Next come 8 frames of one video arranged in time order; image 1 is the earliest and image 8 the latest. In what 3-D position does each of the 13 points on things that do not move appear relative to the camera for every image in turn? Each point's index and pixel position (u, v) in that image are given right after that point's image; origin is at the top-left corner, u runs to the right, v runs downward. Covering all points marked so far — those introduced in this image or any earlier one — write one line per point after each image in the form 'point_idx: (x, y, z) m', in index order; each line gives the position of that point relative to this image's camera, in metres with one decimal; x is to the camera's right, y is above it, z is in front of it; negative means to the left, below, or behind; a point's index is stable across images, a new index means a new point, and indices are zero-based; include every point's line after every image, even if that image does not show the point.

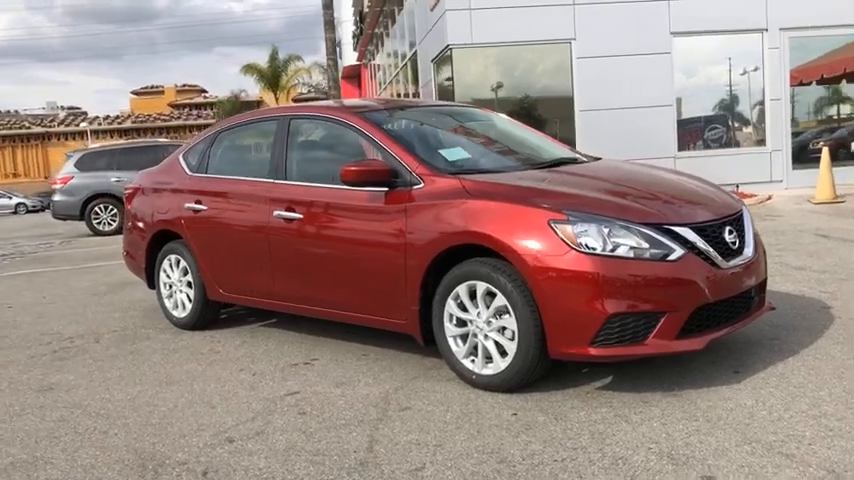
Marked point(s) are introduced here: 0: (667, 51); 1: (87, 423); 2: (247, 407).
0: (+3.5, +2.8, +12.1) m
1: (-1.7, -0.9, +4.2) m
2: (-0.9, -0.9, +4.3) m
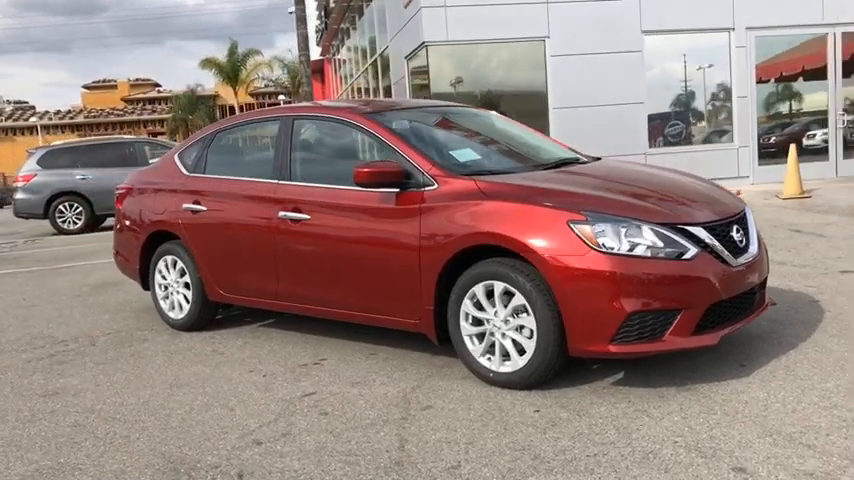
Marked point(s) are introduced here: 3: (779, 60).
0: (+3.1, +2.8, +12.4) m
1: (-1.6, -0.9, +4.2) m
2: (-0.8, -0.9, +4.3) m
3: (+5.3, +2.8, +12.8) m
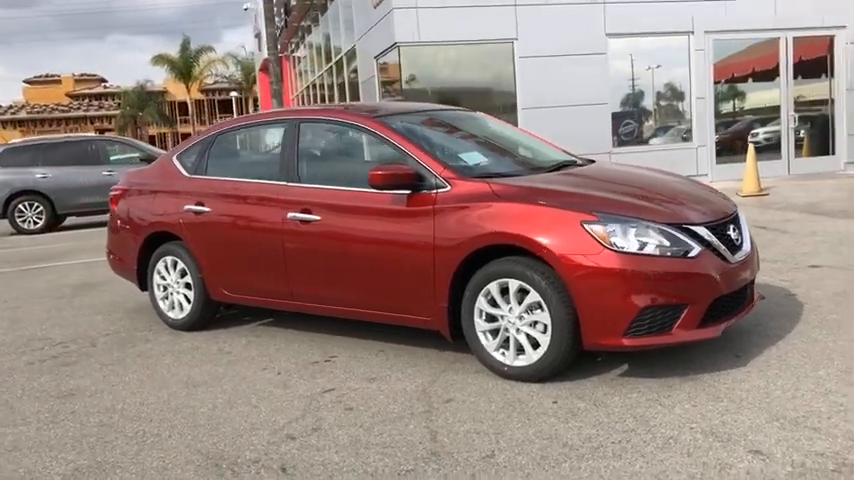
0: (+2.7, +2.9, +12.7) m
1: (-1.5, -1.0, +4.3) m
2: (-0.7, -0.9, +4.4) m
3: (+4.8, +2.9, +13.3) m
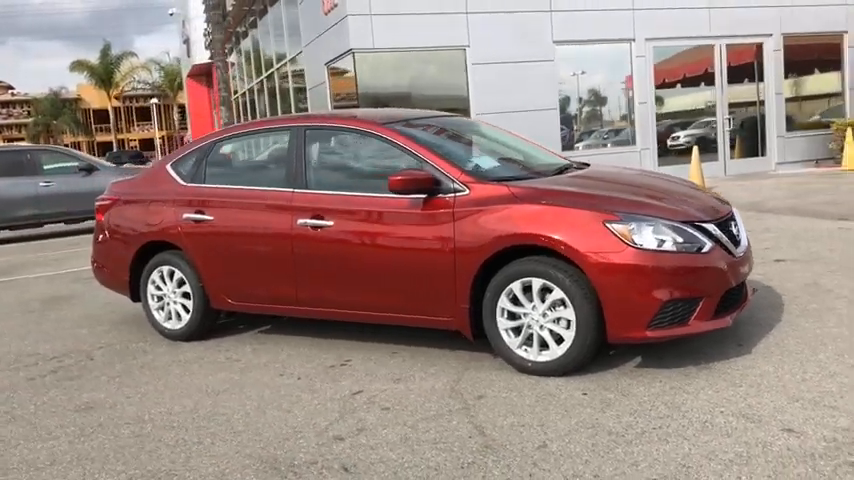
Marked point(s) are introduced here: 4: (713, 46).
0: (+1.9, +2.9, +13.1) m
1: (-1.3, -1.0, +4.2) m
2: (-0.5, -0.9, +4.5) m
3: (+4.0, +2.9, +13.9) m
4: (+4.9, +3.3, +14.1) m
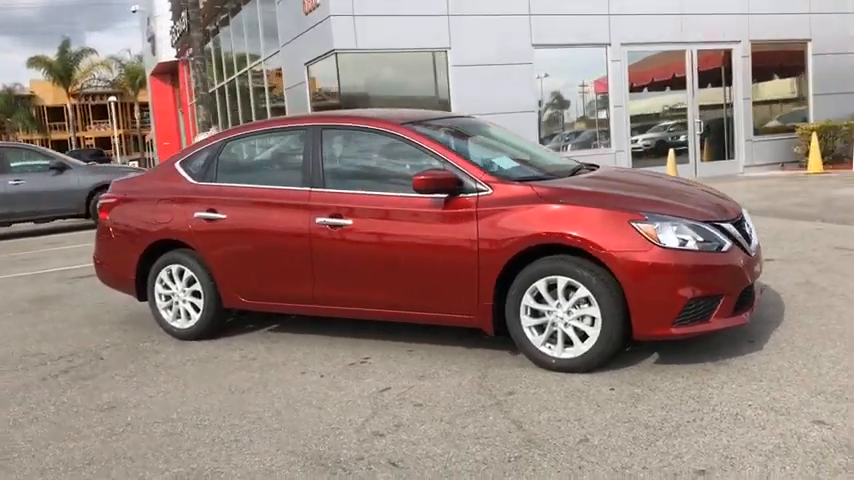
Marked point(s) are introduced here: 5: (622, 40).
0: (+1.6, +2.9, +13.3) m
1: (-1.1, -1.0, +4.2) m
2: (-0.4, -0.9, +4.5) m
3: (+3.6, +2.9, +14.2) m
4: (+4.5, +3.3, +14.4) m
5: (+3.3, +3.3, +13.9) m
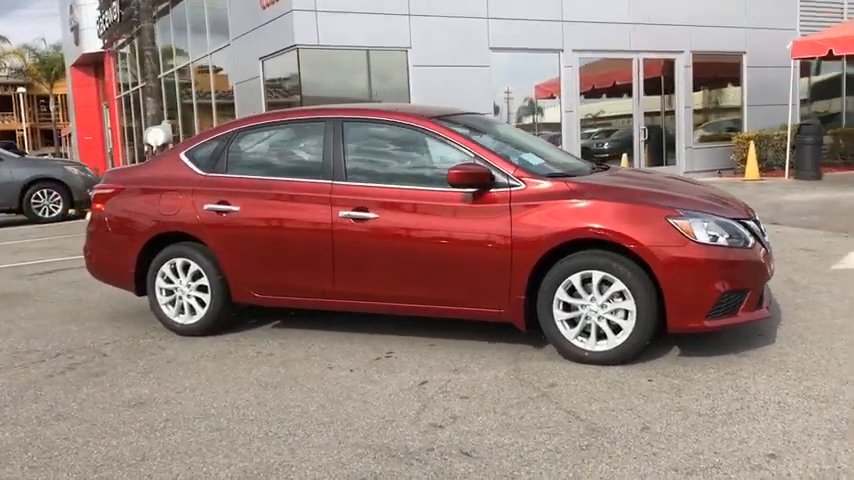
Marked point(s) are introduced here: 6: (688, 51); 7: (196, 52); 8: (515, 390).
0: (+1.0, +2.8, +13.4) m
1: (-0.9, -0.9, +4.1) m
2: (-0.1, -0.9, +4.5) m
3: (+2.8, +2.9, +14.5) m
4: (+3.7, +3.2, +14.9) m
5: (+2.5, +3.3, +14.2) m
6: (+4.9, +3.5, +15.5) m
7: (-4.6, +3.8, +16.7) m
8: (+0.5, -0.8, +4.5) m
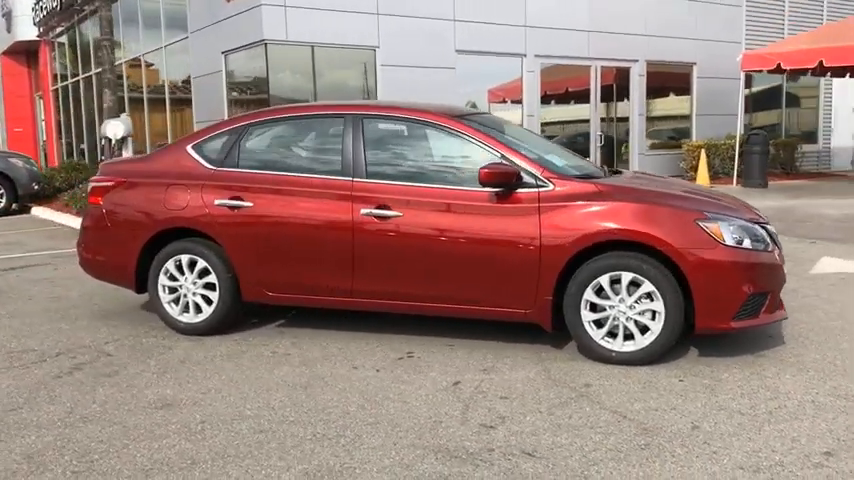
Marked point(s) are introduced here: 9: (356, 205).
0: (+0.4, +2.8, +13.4) m
1: (-0.6, -0.9, +4.0) m
2: (+0.1, -0.8, +4.4) m
3: (+2.2, +2.8, +14.7) m
4: (+3.0, +3.2, +15.2) m
5: (+1.9, +3.3, +14.4) m
6: (+4.1, +3.4, +15.8) m
7: (-5.4, +3.8, +16.2) m
8: (+0.7, -0.8, +4.5) m
9: (-0.5, +0.2, +5.3) m
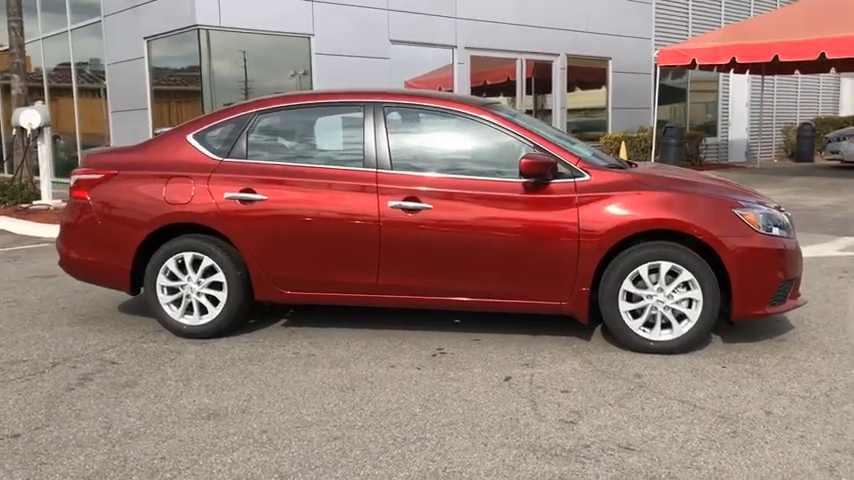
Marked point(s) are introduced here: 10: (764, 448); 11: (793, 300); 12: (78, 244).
0: (-0.7, +2.9, +13.2) m
1: (-0.2, -0.9, +3.8) m
2: (+0.4, -0.8, +4.3) m
3: (+0.9, +3.0, +14.8) m
4: (+1.6, +3.3, +15.3) m
5: (+0.6, +3.4, +14.4) m
6: (+2.7, +3.6, +16.1) m
7: (-6.9, +3.9, +15.1) m
8: (+1.0, -0.8, +4.5) m
9: (-0.3, +0.3, +5.1) m
10: (+1.5, -0.9, +3.6) m
11: (+2.2, -0.4, +5.1) m
12: (-2.3, 0.0, +5.4) m
